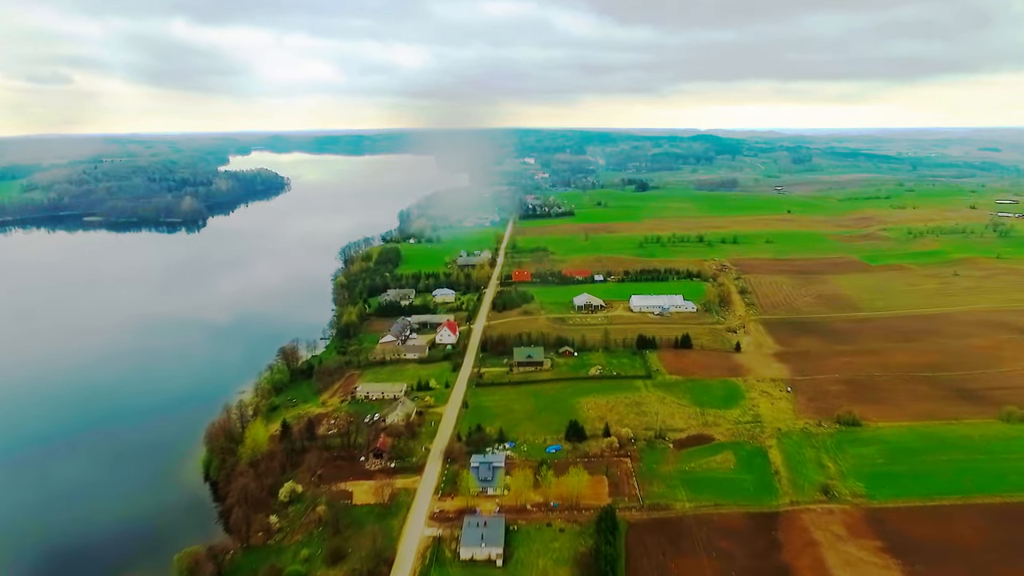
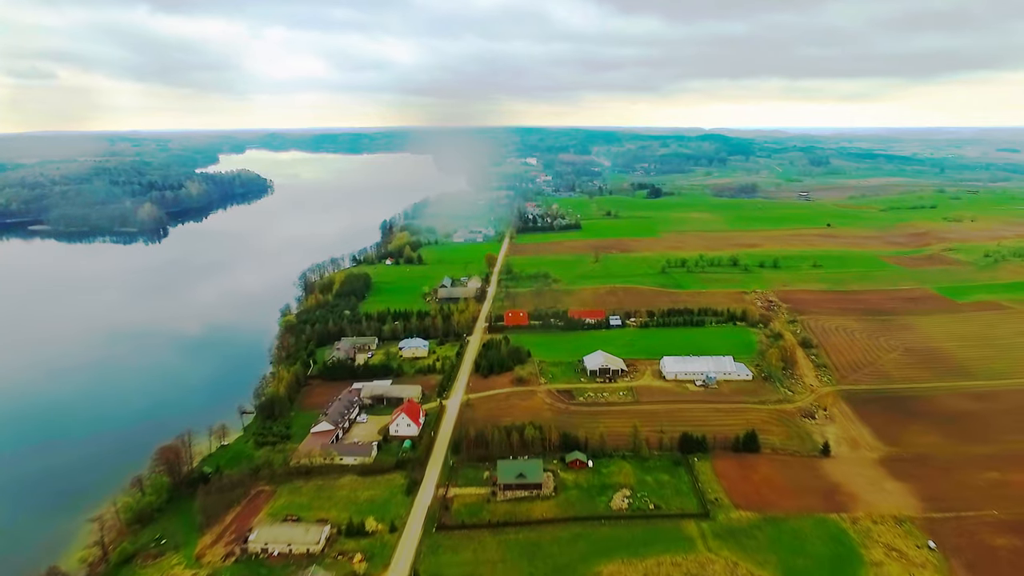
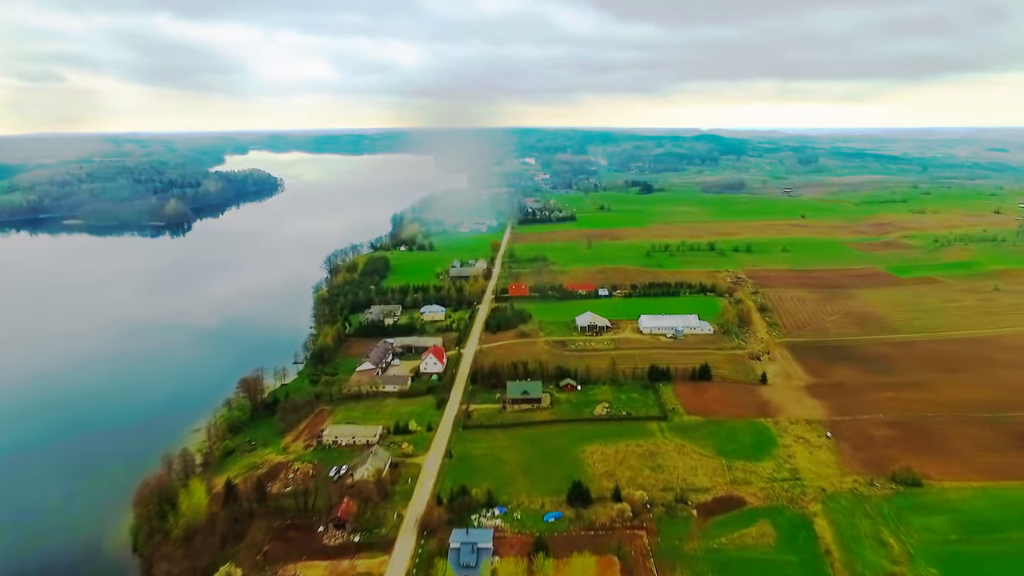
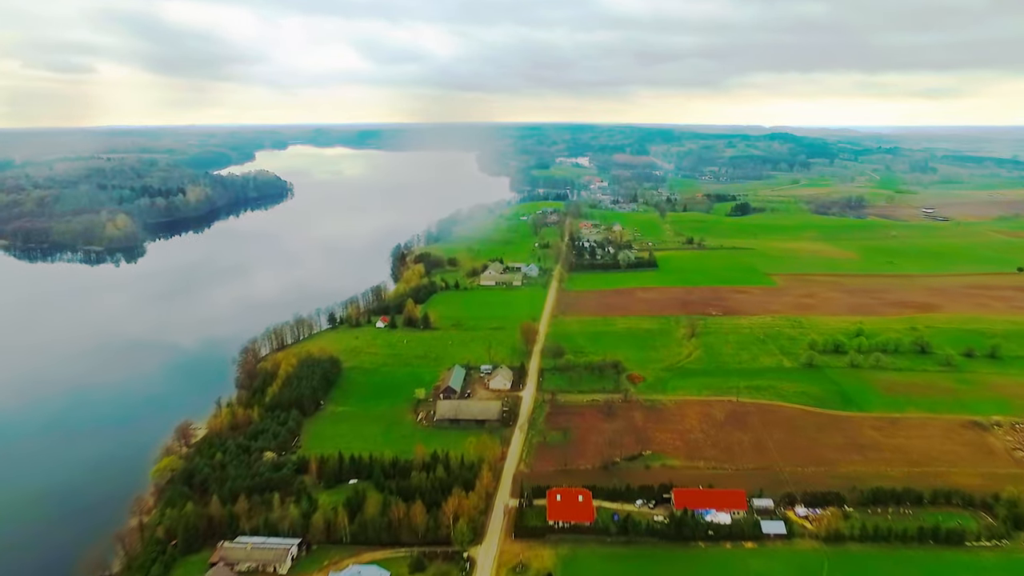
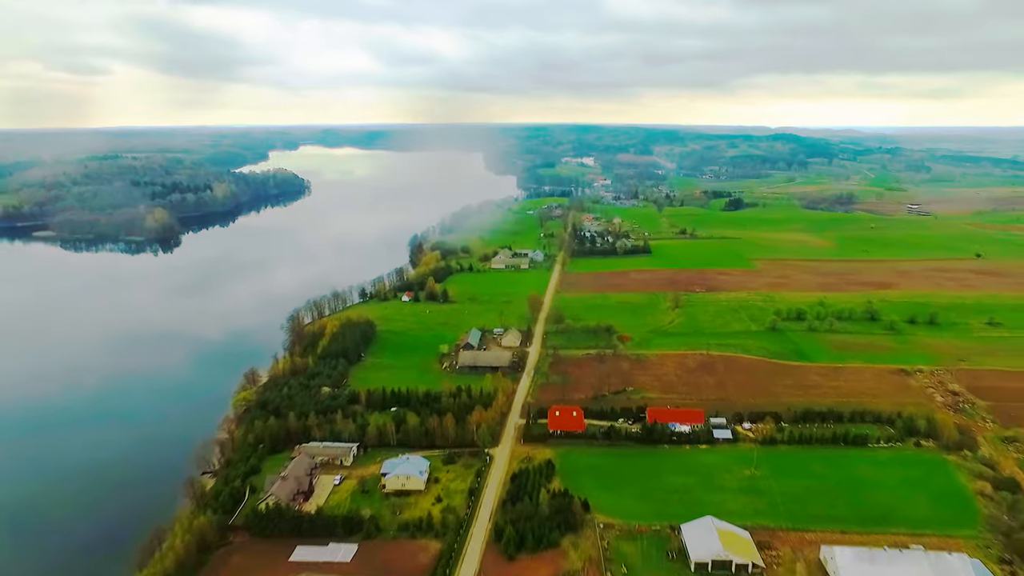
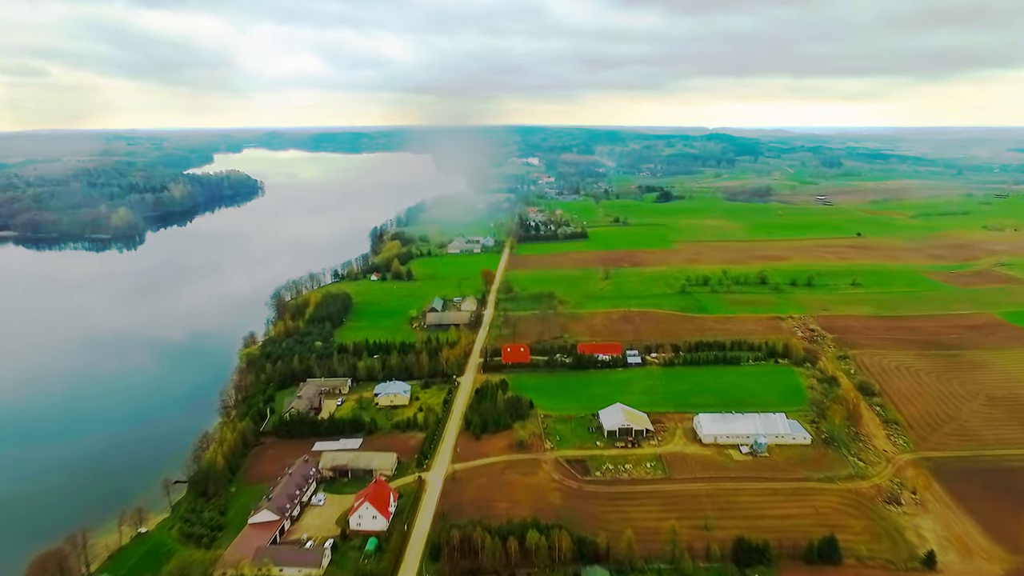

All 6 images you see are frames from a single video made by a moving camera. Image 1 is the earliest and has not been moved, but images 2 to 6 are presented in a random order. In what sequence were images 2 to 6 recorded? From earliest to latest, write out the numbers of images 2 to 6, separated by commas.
3, 2, 6, 5, 4
